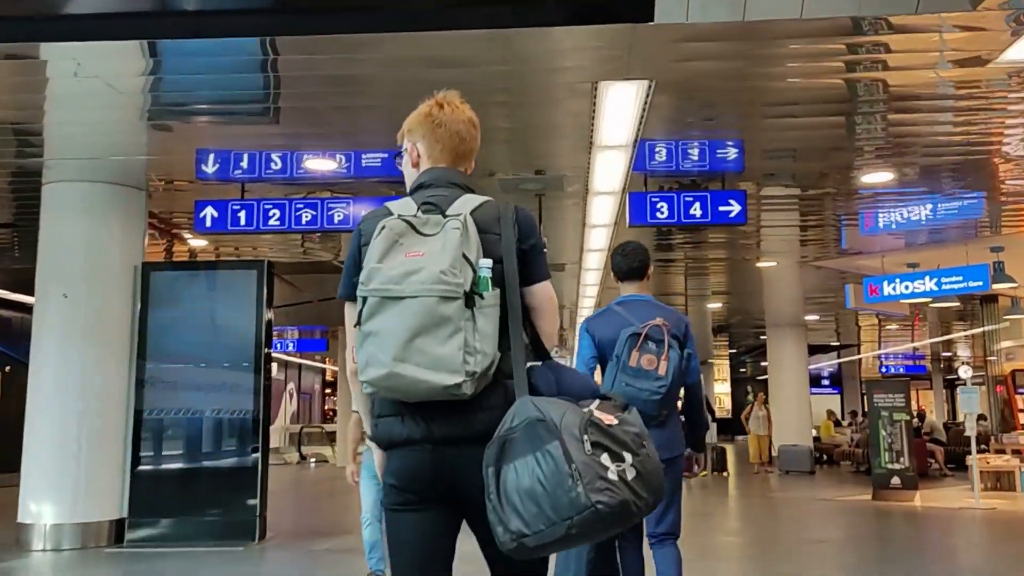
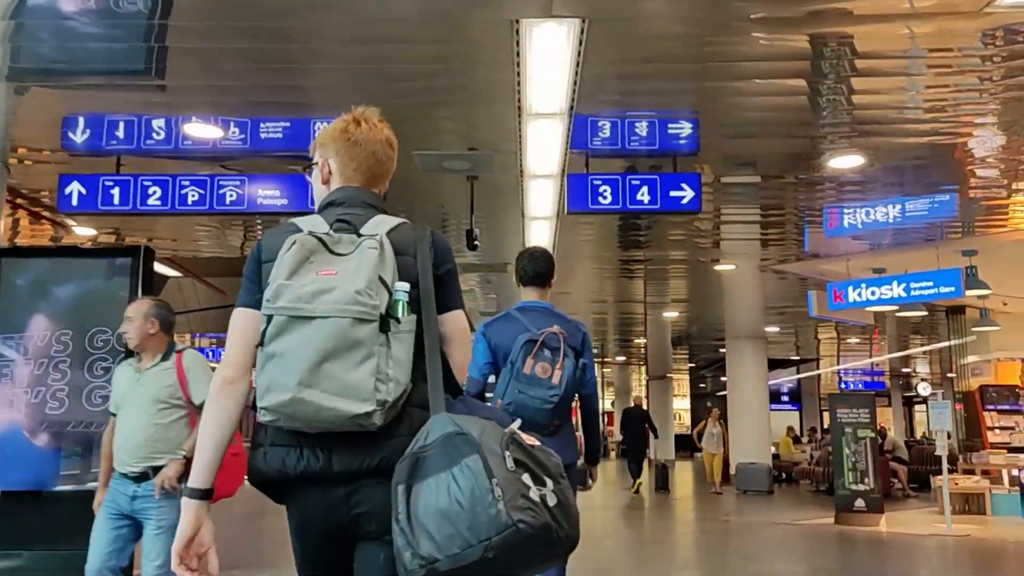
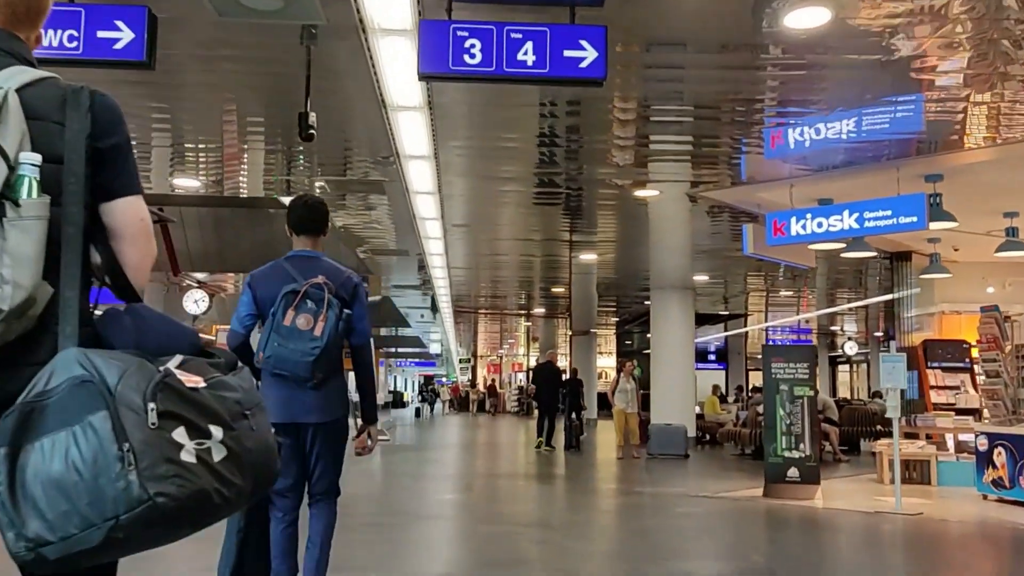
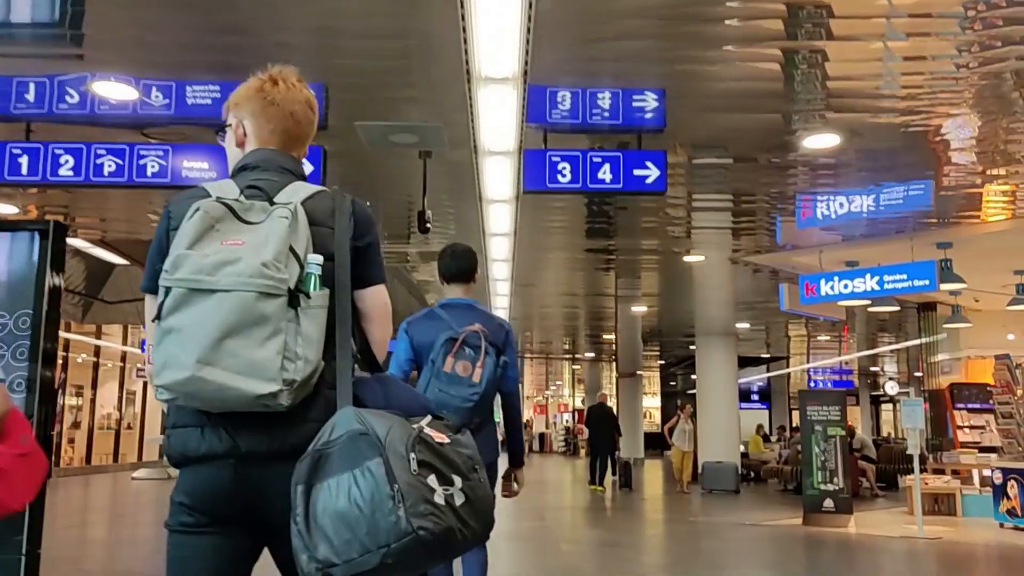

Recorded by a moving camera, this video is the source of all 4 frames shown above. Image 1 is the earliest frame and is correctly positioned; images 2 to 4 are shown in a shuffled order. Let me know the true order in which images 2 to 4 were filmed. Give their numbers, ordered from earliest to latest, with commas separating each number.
2, 4, 3
